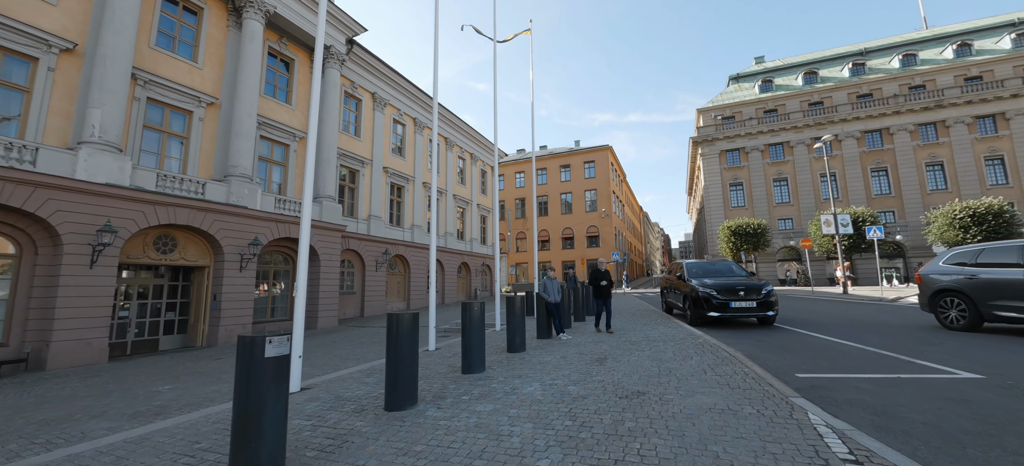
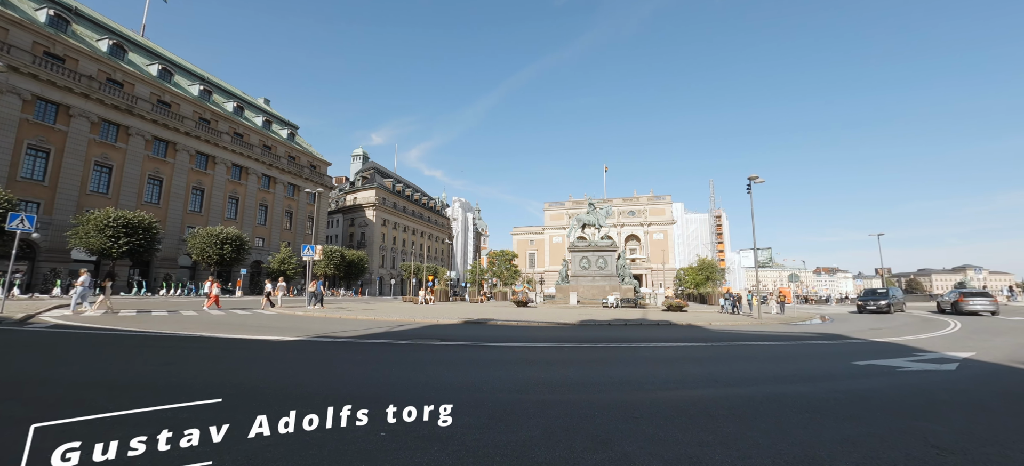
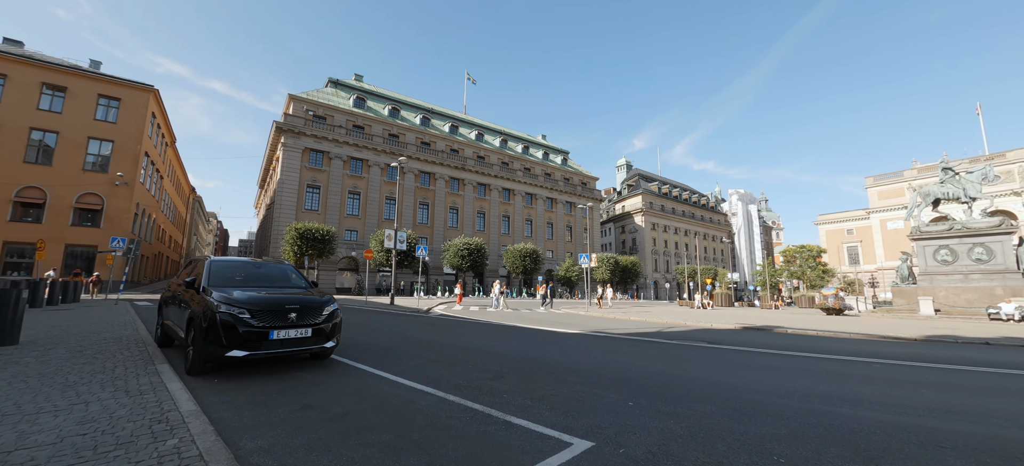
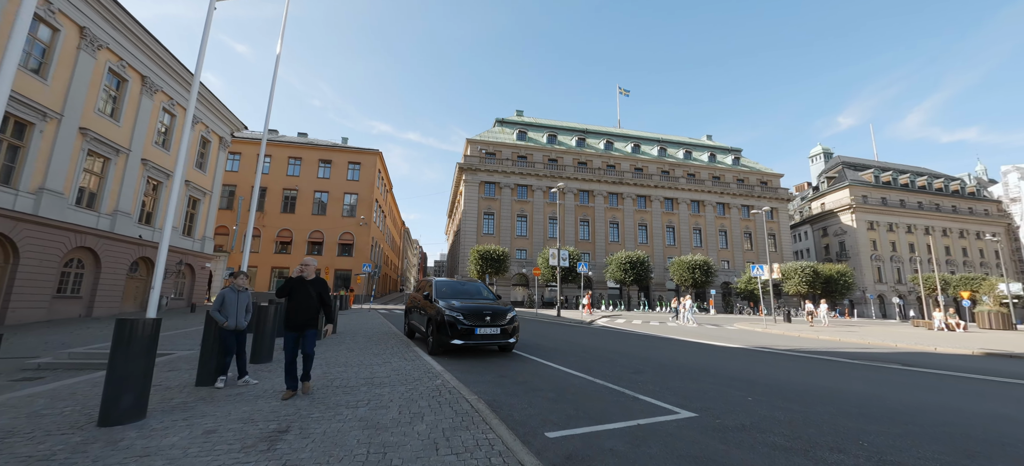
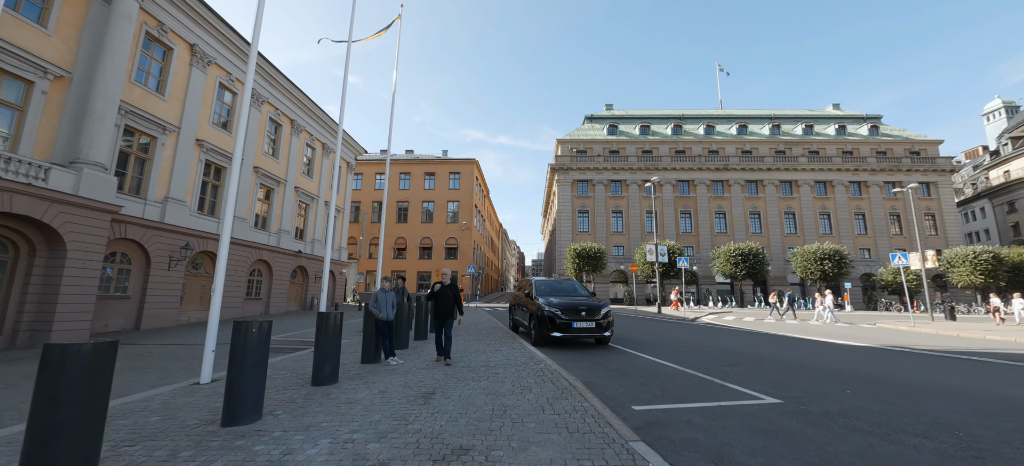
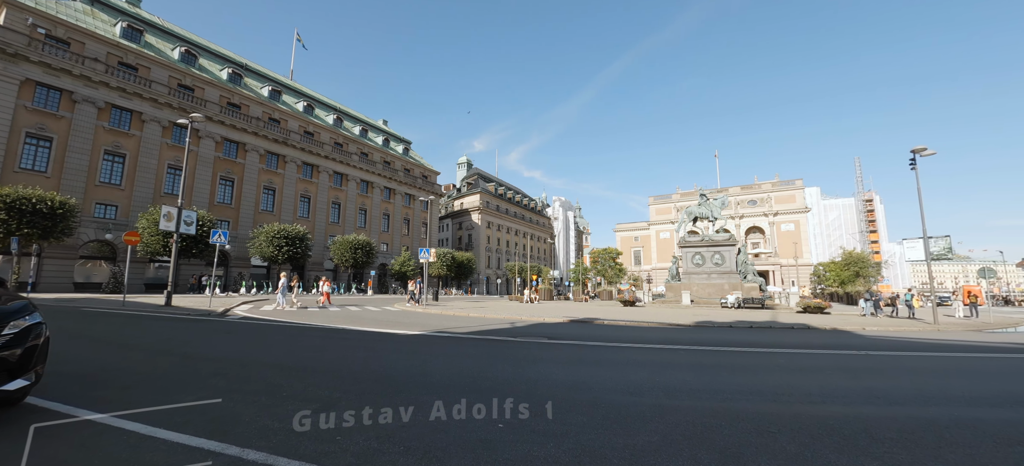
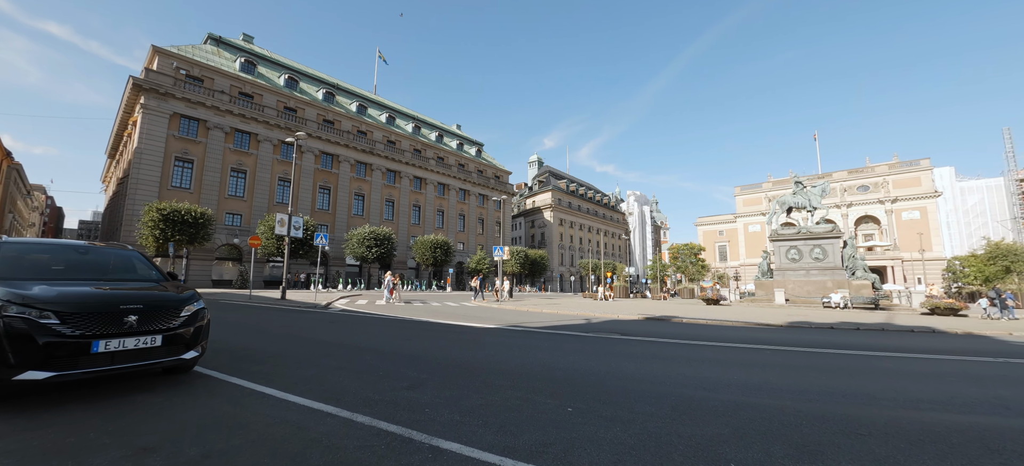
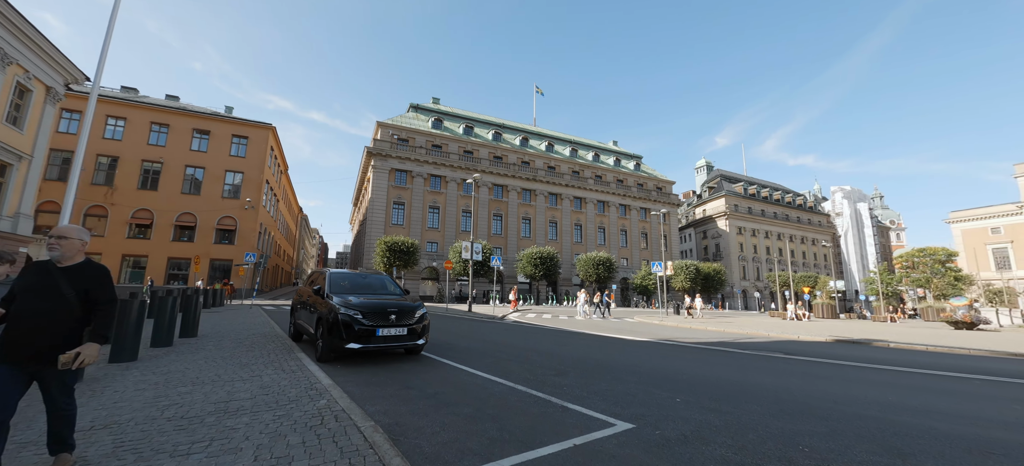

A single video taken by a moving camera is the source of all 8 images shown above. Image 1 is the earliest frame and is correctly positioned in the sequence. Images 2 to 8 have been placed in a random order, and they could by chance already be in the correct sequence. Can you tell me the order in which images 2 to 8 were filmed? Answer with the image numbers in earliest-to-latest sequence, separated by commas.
5, 4, 8, 3, 7, 6, 2
